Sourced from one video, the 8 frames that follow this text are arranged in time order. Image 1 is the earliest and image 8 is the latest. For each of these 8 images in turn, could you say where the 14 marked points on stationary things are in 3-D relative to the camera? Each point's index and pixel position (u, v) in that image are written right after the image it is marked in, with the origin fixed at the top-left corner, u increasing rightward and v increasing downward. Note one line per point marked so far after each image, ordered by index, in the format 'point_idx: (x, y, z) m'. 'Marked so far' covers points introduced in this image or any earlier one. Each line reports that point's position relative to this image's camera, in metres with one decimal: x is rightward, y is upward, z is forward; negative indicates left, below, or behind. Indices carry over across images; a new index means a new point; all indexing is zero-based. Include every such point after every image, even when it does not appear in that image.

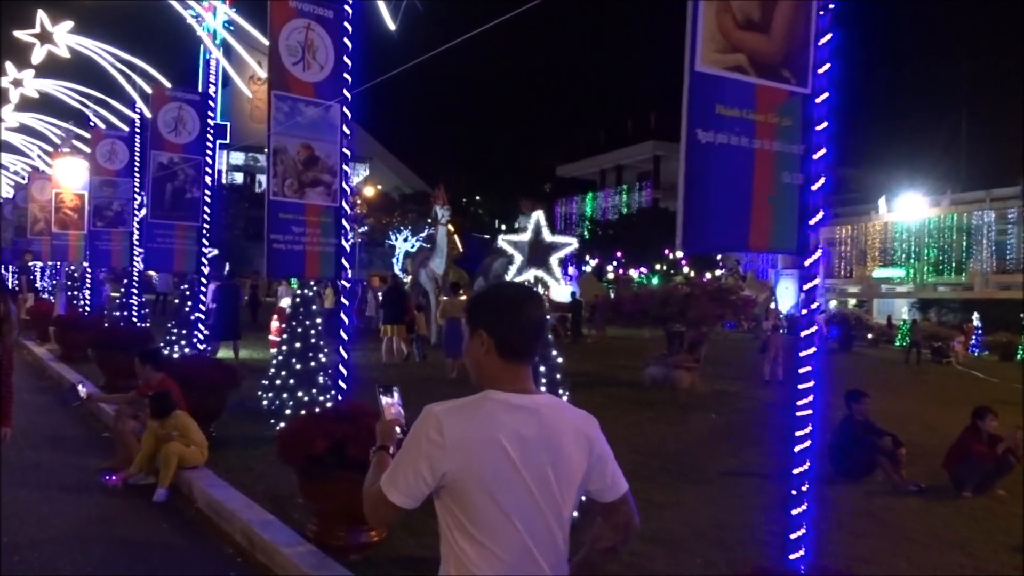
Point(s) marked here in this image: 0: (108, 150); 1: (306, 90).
0: (-8.7, +3.0, +18.9) m
1: (-2.0, +1.9, +8.6) m
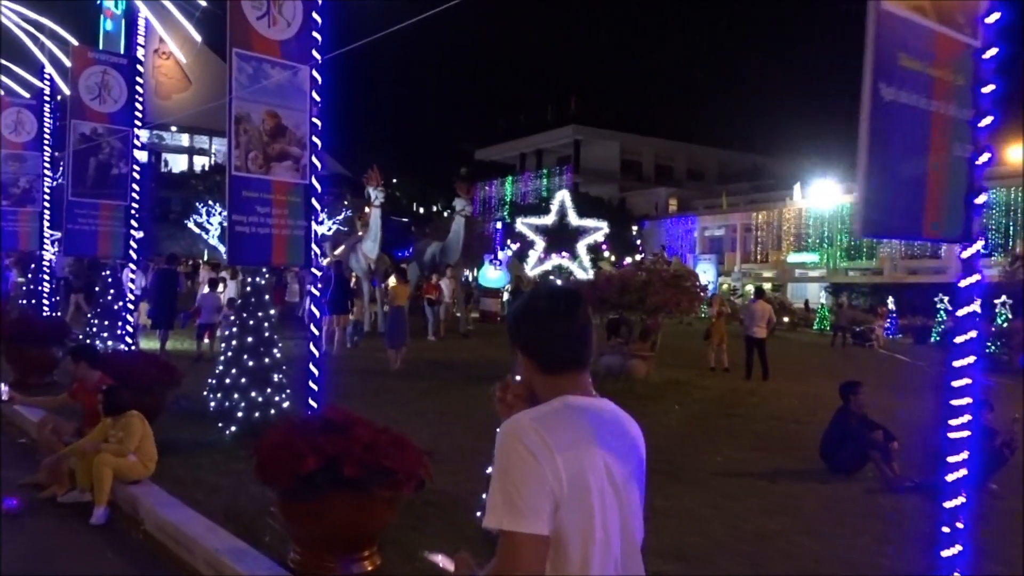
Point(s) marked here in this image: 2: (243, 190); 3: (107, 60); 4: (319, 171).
0: (-9.7, +3.3, +17.1) m
1: (-2.1, +2.0, +7.5) m
2: (-2.2, +0.8, +7.4) m
3: (-5.5, +3.1, +11.9) m
4: (-1.7, +1.0, +7.8) m
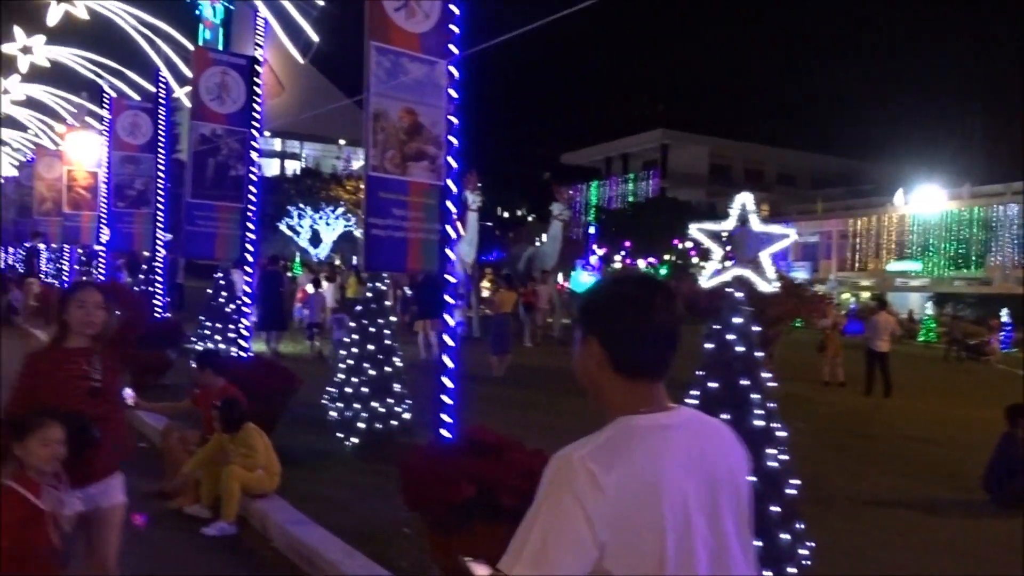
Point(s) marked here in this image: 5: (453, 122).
0: (-7.5, +3.3, +17.3) m
1: (-0.8, +2.0, +7.1) m
2: (-1.0, +0.8, +7.0) m
3: (-3.8, +3.1, +11.8) m
4: (-0.5, +1.0, +7.4) m
5: (-0.5, +1.4, +7.3) m
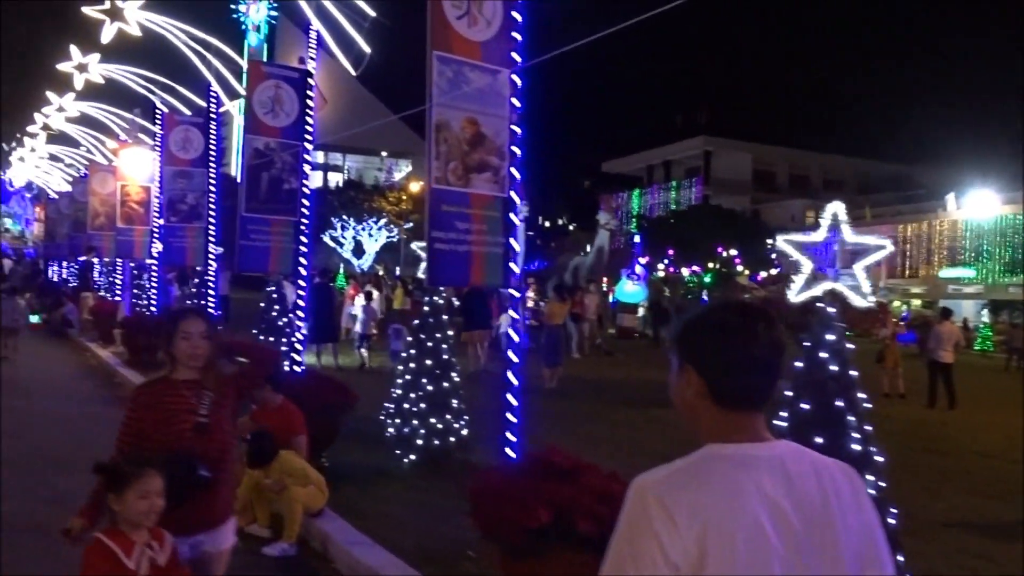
0: (-6.5, +3.0, +17.5) m
1: (-0.3, +1.9, +6.9) m
2: (-0.5, +0.6, +6.8) m
3: (-3.1, +2.9, +11.7) m
4: (+0.1, +0.9, +7.2) m
5: (0.0, +1.3, +7.1) m
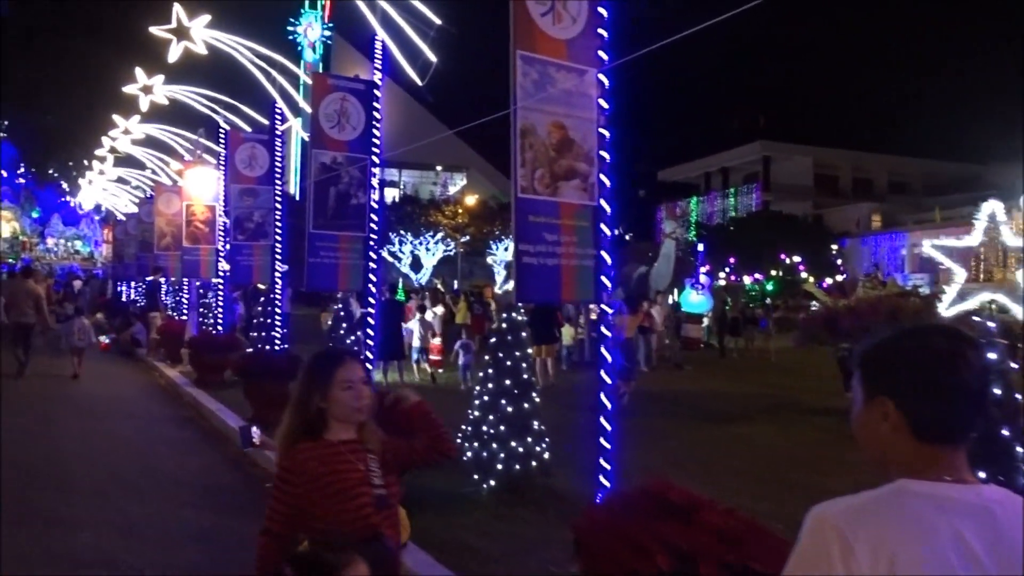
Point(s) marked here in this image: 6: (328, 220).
0: (-5.2, +2.6, +17.4) m
1: (+0.3, +1.7, +6.4) m
2: (+0.1, +0.5, +6.3) m
3: (-2.2, +2.6, +11.5) m
4: (+0.7, +0.7, +6.6) m
5: (+0.7, +1.2, +6.6) m
6: (-2.4, +0.9, +11.6) m
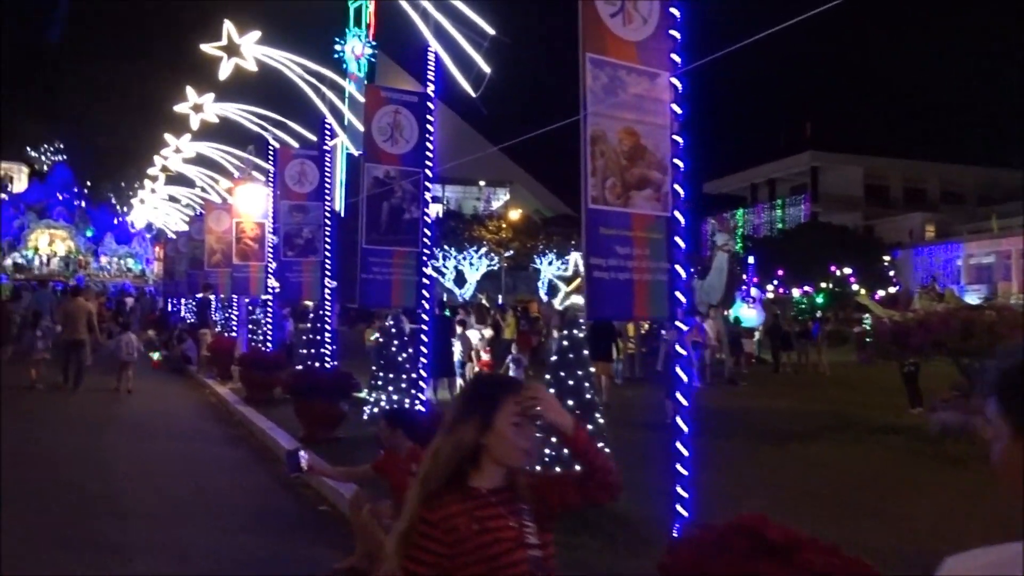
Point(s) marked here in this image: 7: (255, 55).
0: (-4.2, +2.3, +17.3) m
1: (+0.8, +1.6, +6.1) m
2: (+0.6, +0.4, +6.0) m
3: (-1.5, +2.4, +11.2) m
4: (+1.2, +0.6, +6.2) m
5: (+1.2, +1.0, +6.2) m
6: (-1.7, +0.7, +11.3) m
7: (-4.7, +4.3, +16.1) m
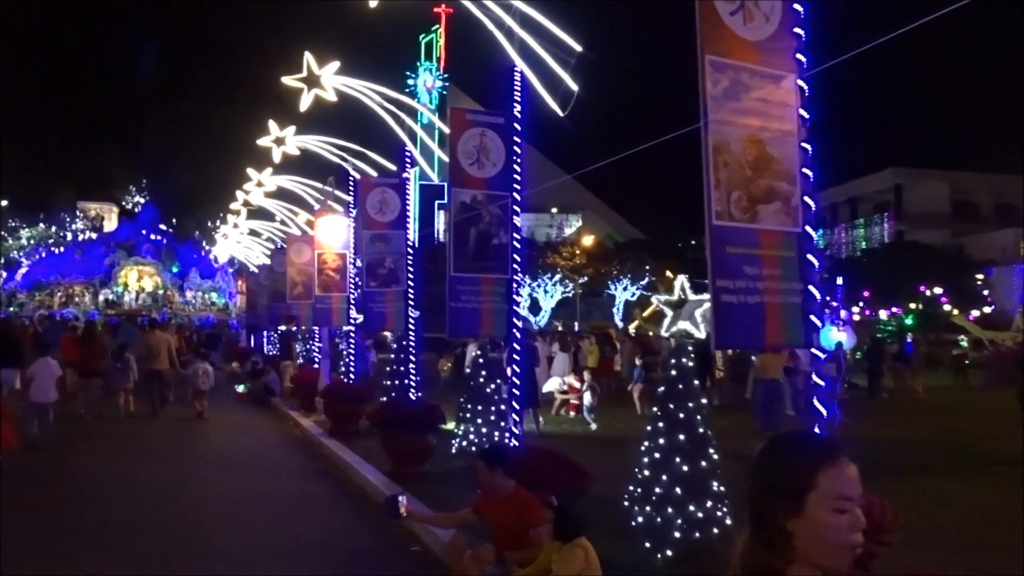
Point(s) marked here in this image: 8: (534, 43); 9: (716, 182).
0: (-2.6, +1.7, +17.1) m
1: (+1.5, +1.5, +5.5) m
2: (+1.3, +0.3, +5.4) m
3: (-0.3, +2.1, +10.9) m
4: (+1.9, +0.5, +5.6) m
5: (+1.9, +0.9, +5.6) m
6: (-0.5, +0.3, +10.9) m
7: (-3.2, +3.7, +16.0) m
8: (+0.3, +3.1, +11.1) m
9: (+1.2, +0.7, +5.4) m
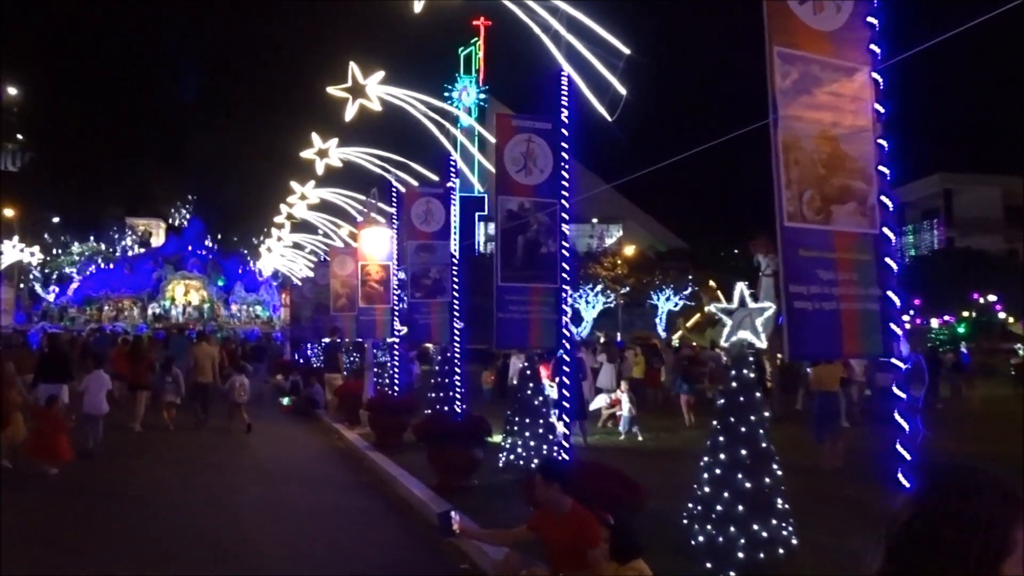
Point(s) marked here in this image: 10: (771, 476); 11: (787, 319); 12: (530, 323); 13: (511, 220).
0: (-1.7, +1.5, +17.0) m
1: (+1.8, +1.4, +5.2) m
2: (+1.6, +0.2, +5.0) m
3: (+0.2, +2.0, +10.6) m
4: (+2.3, +0.4, +5.3) m
5: (+2.2, +0.9, +5.3) m
6: (0.0, +0.2, +10.7) m
7: (-2.4, +3.5, +15.9) m
8: (+0.9, +3.0, +10.8) m
9: (+1.6, +0.6, +5.1) m
10: (+2.2, -1.6, +7.5) m
11: (+1.5, -0.2, +5.0) m
12: (+0.2, -0.4, +10.7) m
13: (0.0, +0.8, +10.5) m
